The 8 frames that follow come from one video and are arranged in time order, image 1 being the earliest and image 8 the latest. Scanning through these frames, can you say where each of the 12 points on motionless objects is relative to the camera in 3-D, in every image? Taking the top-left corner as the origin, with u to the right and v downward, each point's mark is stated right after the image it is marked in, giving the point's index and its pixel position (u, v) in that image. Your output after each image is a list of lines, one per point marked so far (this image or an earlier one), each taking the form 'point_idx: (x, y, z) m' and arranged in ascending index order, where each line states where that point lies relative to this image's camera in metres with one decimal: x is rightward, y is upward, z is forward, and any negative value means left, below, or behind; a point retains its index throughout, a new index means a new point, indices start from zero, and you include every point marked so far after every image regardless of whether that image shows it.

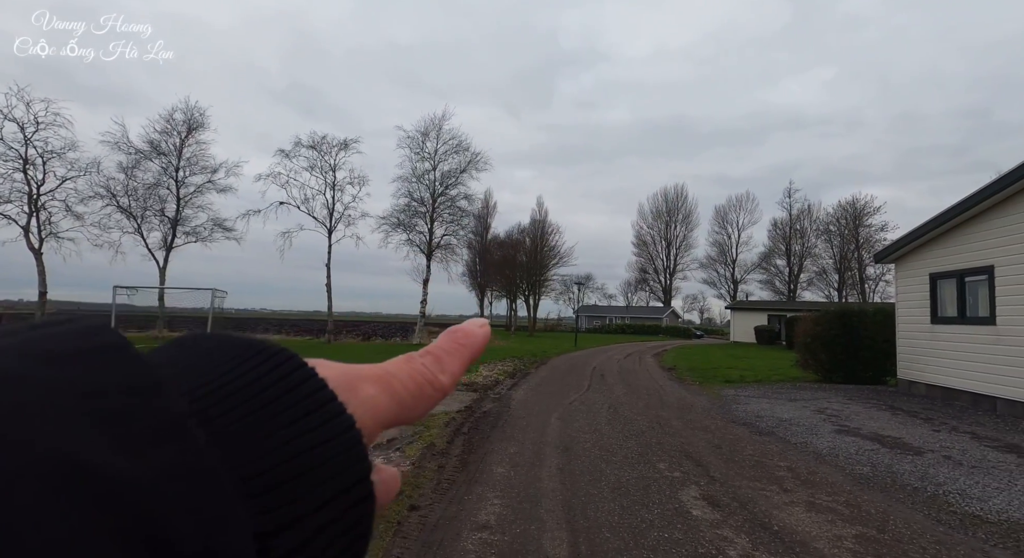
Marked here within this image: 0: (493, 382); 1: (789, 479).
0: (-0.5, -2.8, +15.9) m
1: (+3.1, -2.2, +6.4) m
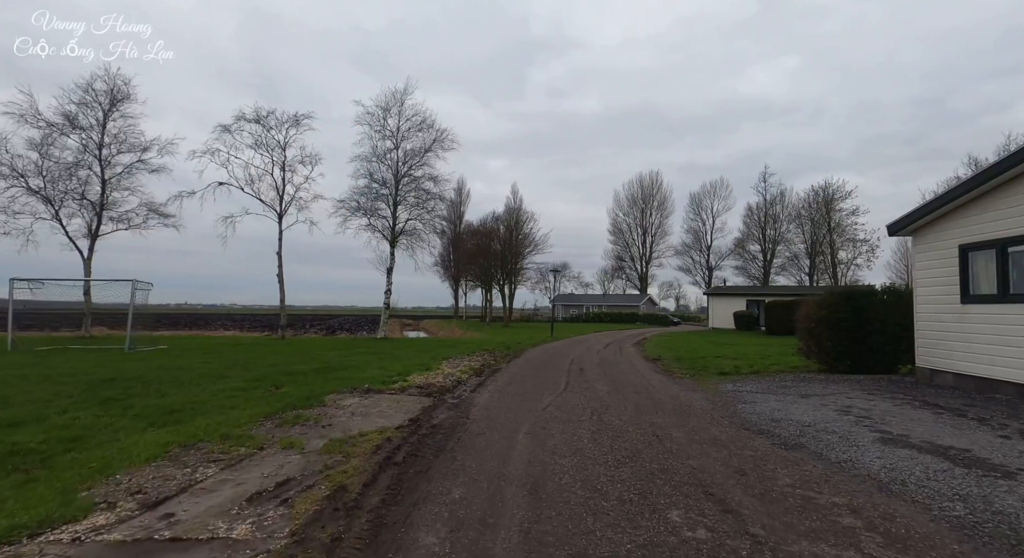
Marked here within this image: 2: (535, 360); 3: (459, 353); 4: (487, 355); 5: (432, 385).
0: (-1.3, -2.4, +13.6) m
1: (+2.6, -1.9, +4.3) m
2: (+0.7, -2.7, +19.6) m
3: (-1.8, -2.6, +19.9) m
4: (-0.9, -2.7, +20.2) m
5: (-1.7, -2.3, +13.3) m
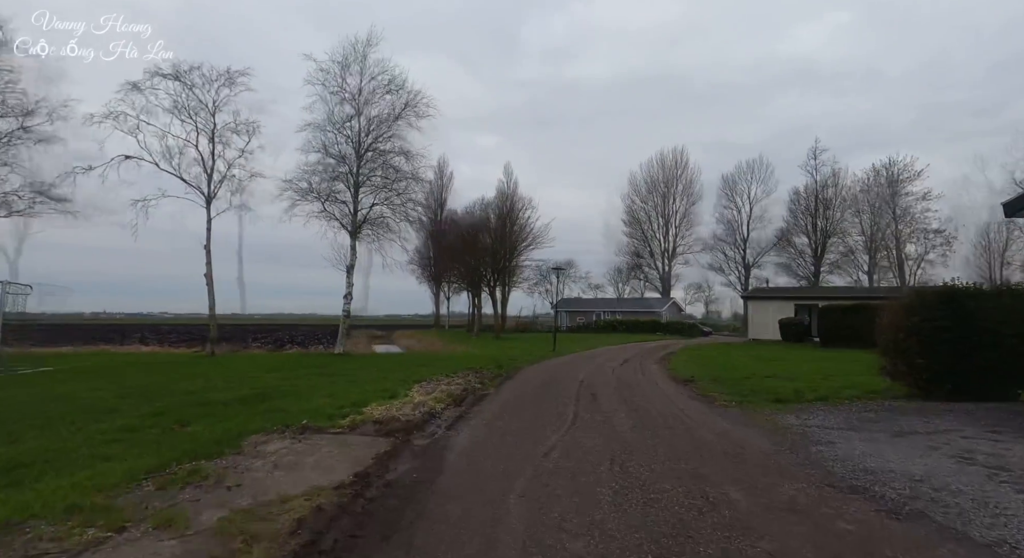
0: (-1.4, -2.4, +10.3) m
1: (+2.4, -1.8, +1.0) m
2: (+0.6, -2.8, +16.3) m
3: (-1.9, -2.7, +16.6) m
4: (-1.0, -2.8, +16.9) m
5: (-1.8, -2.3, +10.0) m
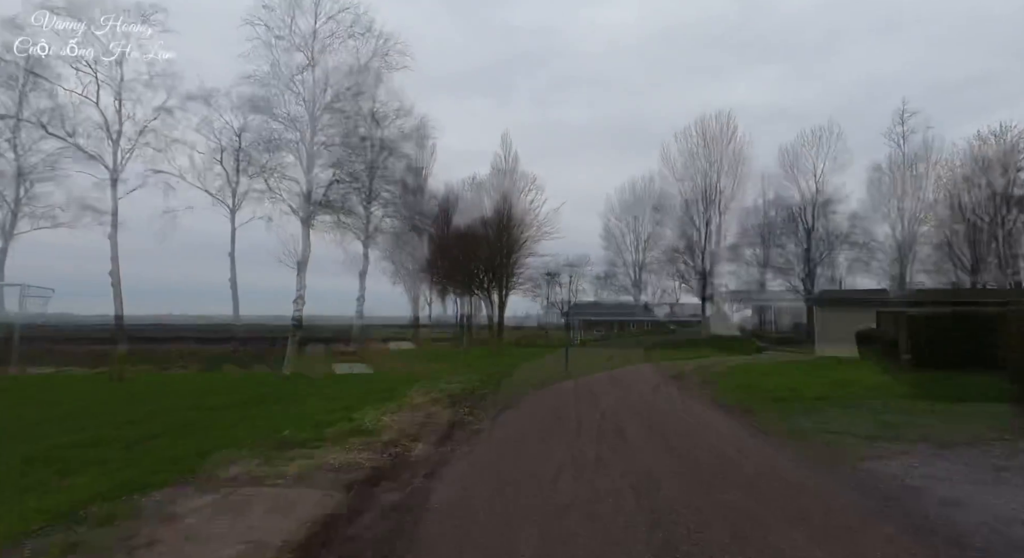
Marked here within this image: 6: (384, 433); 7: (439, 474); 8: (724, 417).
0: (-1.0, -2.6, +8.5) m
1: (+3.1, -2.0, -0.7) m
2: (+0.9, -3.0, +14.5) m
3: (-1.6, -2.9, +14.7) m
4: (-0.7, -3.0, +15.1) m
5: (-1.4, -2.5, +8.2) m
6: (-2.0, -2.5, +9.6) m
7: (-0.8, -2.6, +7.5) m
8: (+4.9, -3.0, +13.0) m
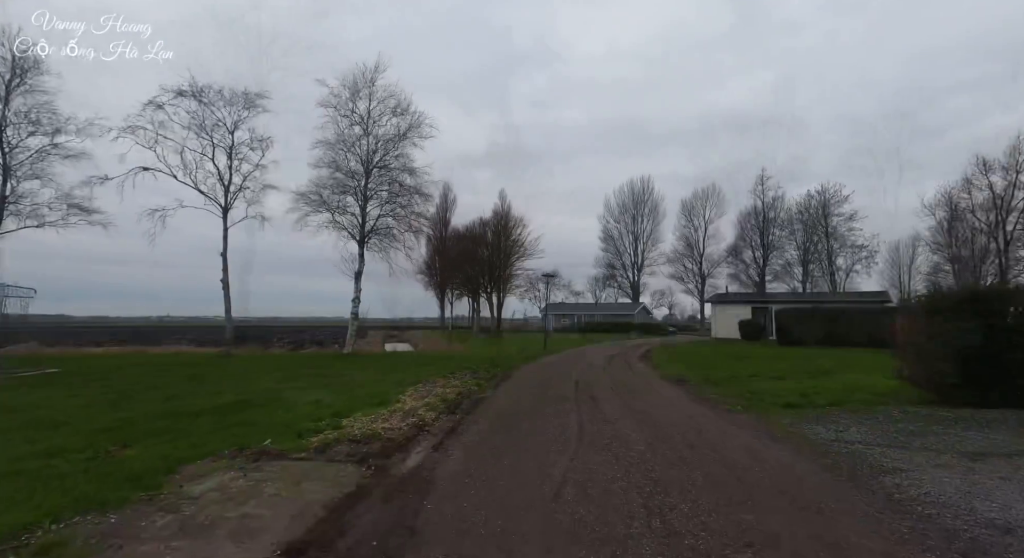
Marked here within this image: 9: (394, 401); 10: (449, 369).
0: (-1.5, -2.3, +9.5) m
1: (+2.6, -1.7, +0.3) m
2: (+0.4, -2.8, +15.5) m
3: (-2.1, -2.7, +15.8) m
4: (-1.2, -2.8, +16.1) m
5: (-1.9, -2.3, +9.2) m
6: (-2.5, -2.3, +10.6) m
7: (-1.3, -2.3, +8.5) m
8: (+4.4, -2.8, +14.0) m
9: (-2.3, -2.3, +11.0) m
10: (-2.1, -2.9, +18.8) m
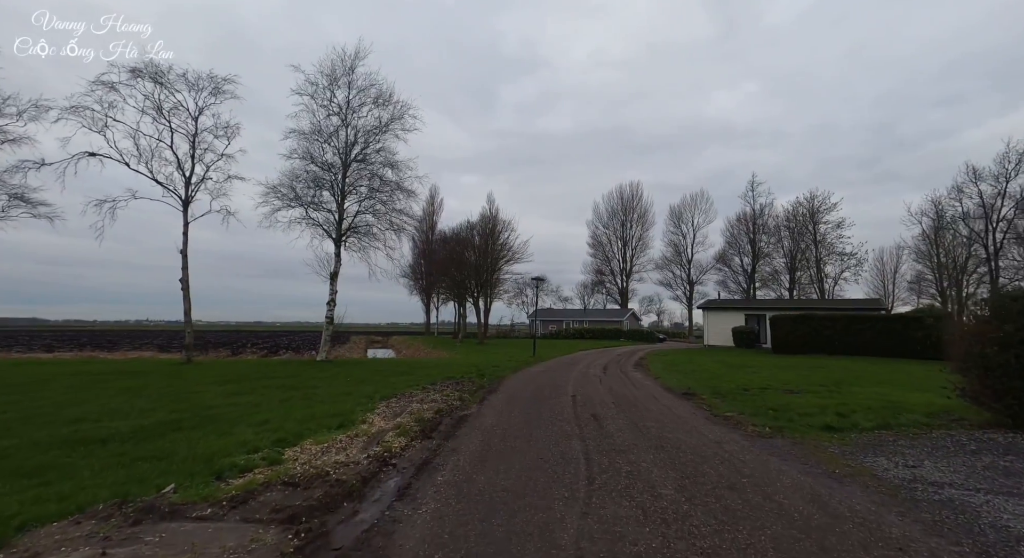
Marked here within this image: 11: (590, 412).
0: (-1.6, -2.2, +7.7) m
1: (+2.7, -1.5, -1.5) m
2: (+0.1, -2.8, +13.7) m
3: (-2.4, -2.7, +13.9) m
4: (-1.5, -2.8, +14.2) m
5: (-2.0, -2.2, +7.3) m
6: (-2.7, -2.2, +8.8) m
7: (-1.4, -2.2, +6.6) m
8: (+4.1, -2.8, +12.2) m
9: (-2.5, -2.3, +9.1) m
10: (-2.4, -3.0, +16.9) m
11: (+1.6, -2.6, +11.4) m
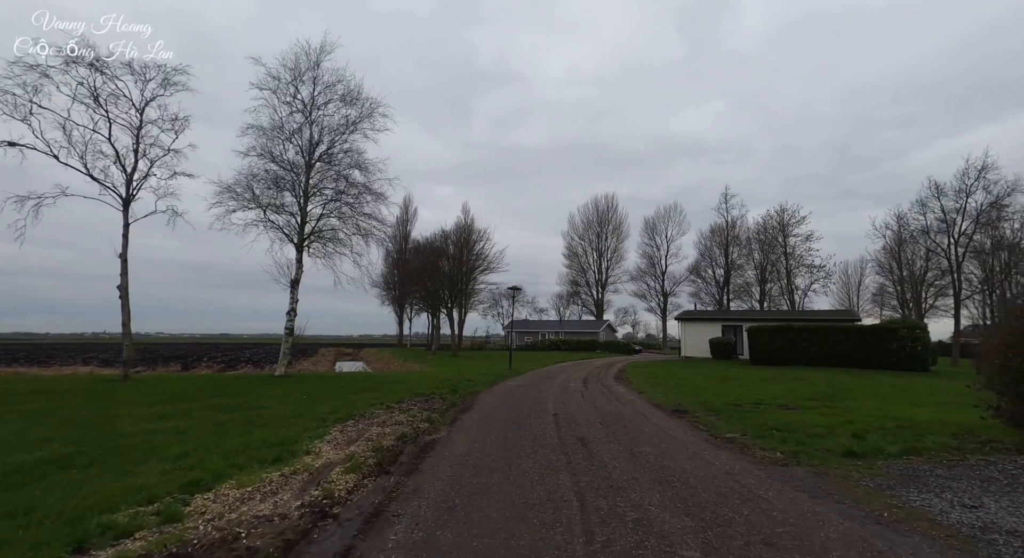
0: (-1.9, -2.2, +6.1) m
1: (+2.8, -1.4, -2.8) m
2: (-0.4, -2.9, +12.2) m
3: (-3.0, -2.8, +12.3) m
4: (-2.0, -2.9, +12.7) m
5: (-2.3, -2.2, +5.8) m
6: (-3.0, -2.2, +7.2) m
7: (-1.6, -2.2, +5.1) m
8: (+3.6, -2.9, +10.9) m
9: (-2.8, -2.3, +7.6) m
10: (-3.1, -3.1, +15.3) m
11: (+1.1, -2.7, +10.0) m
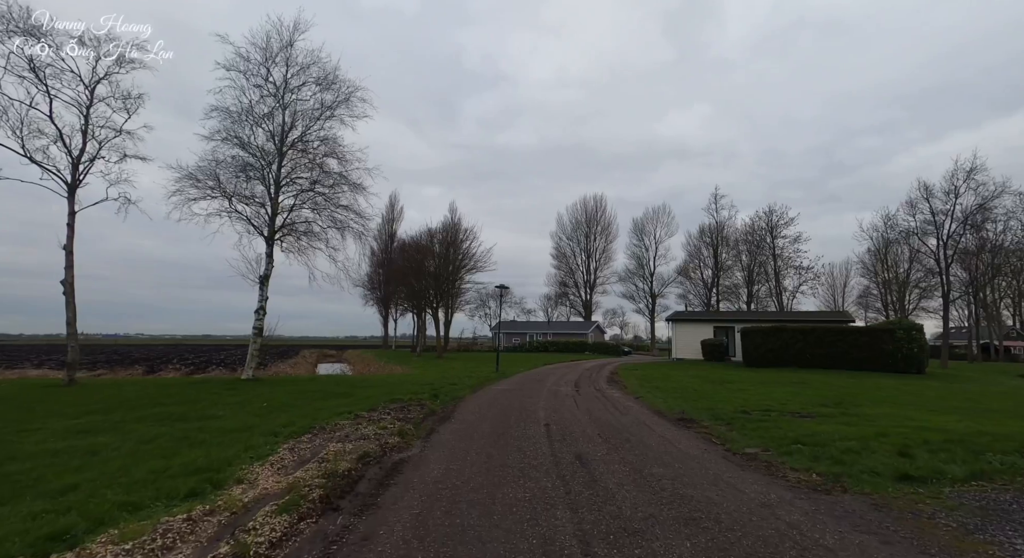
0: (-2.0, -2.1, +4.6) m
1: (+2.9, -1.2, -4.3) m
2: (-0.7, -2.7, +10.7) m
3: (-3.2, -2.6, +10.7) m
4: (-2.3, -2.7, +11.1) m
5: (-2.4, -2.0, +4.2) m
6: (-3.2, -2.1, +5.6) m
7: (-1.7, -2.0, +3.6) m
8: (+3.4, -2.8, +9.5) m
9: (-3.0, -2.1, +6.0) m
10: (-3.4, -3.0, +13.7) m
11: (+0.9, -2.6, +8.5) m
